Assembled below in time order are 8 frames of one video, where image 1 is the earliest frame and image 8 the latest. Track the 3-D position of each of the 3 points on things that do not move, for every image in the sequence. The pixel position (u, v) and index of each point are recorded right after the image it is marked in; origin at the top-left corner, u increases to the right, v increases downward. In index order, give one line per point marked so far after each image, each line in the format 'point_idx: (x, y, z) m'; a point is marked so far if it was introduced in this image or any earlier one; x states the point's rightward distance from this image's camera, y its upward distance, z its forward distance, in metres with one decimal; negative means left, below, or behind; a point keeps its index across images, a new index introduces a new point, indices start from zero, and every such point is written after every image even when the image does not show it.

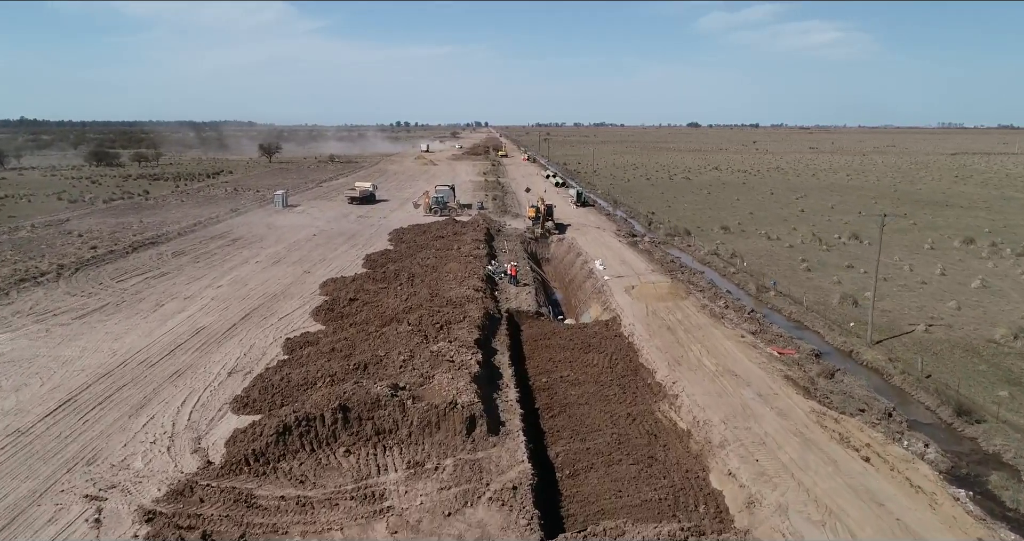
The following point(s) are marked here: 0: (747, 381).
0: (+6.1, -2.9, +17.0) m
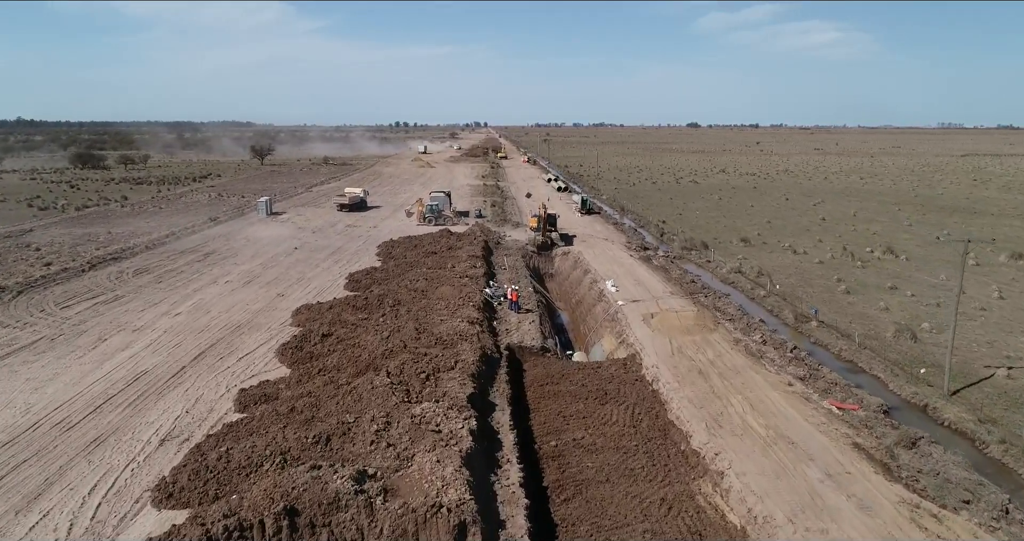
0: (+6.2, -3.8, +13.6) m
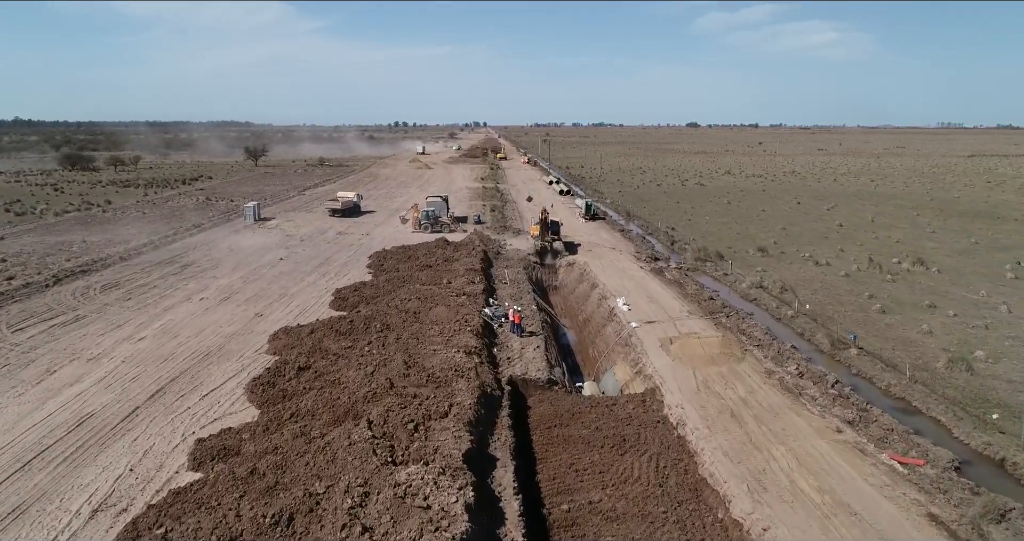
0: (+6.2, -4.4, +11.2) m
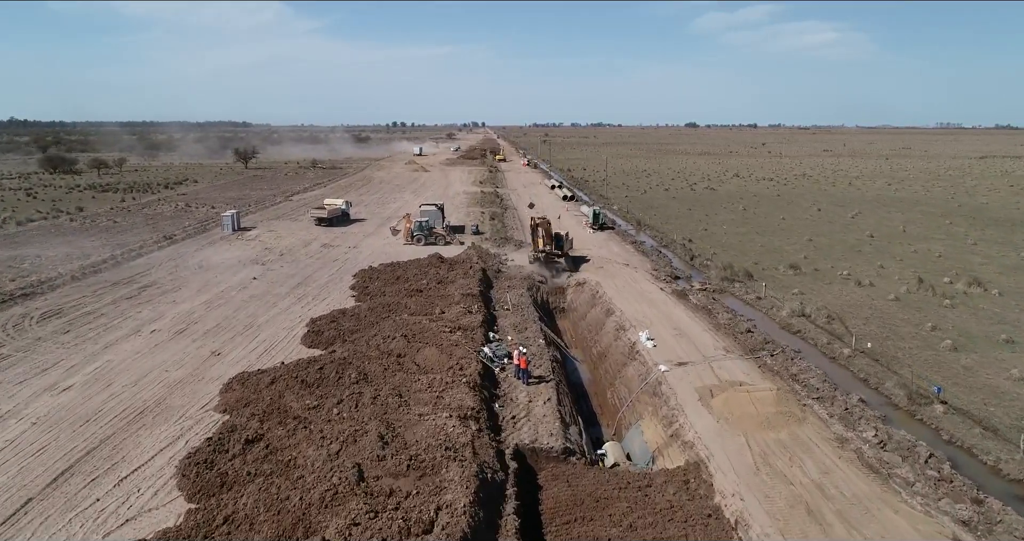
0: (+6.4, -5.4, +7.5) m
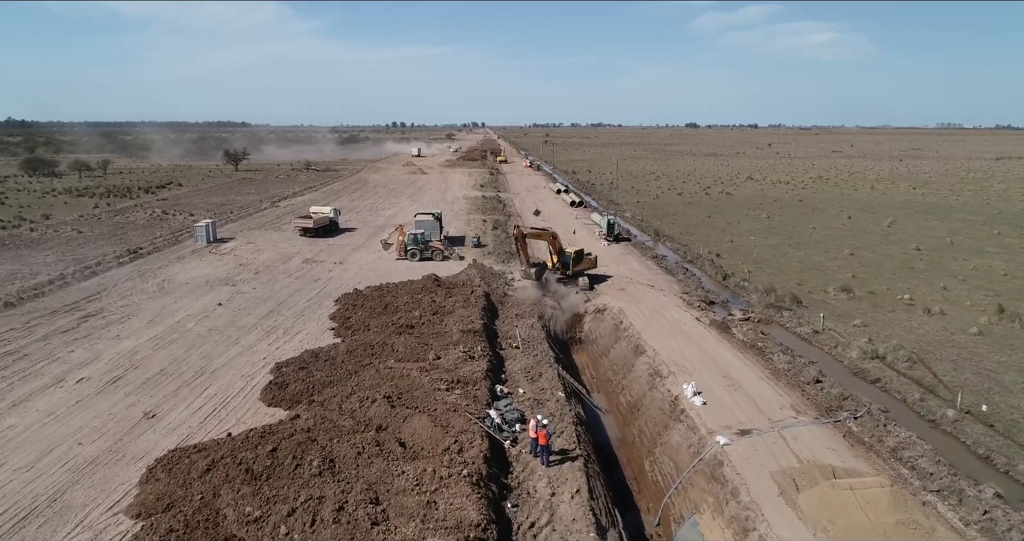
0: (+6.7, -6.3, +3.2) m
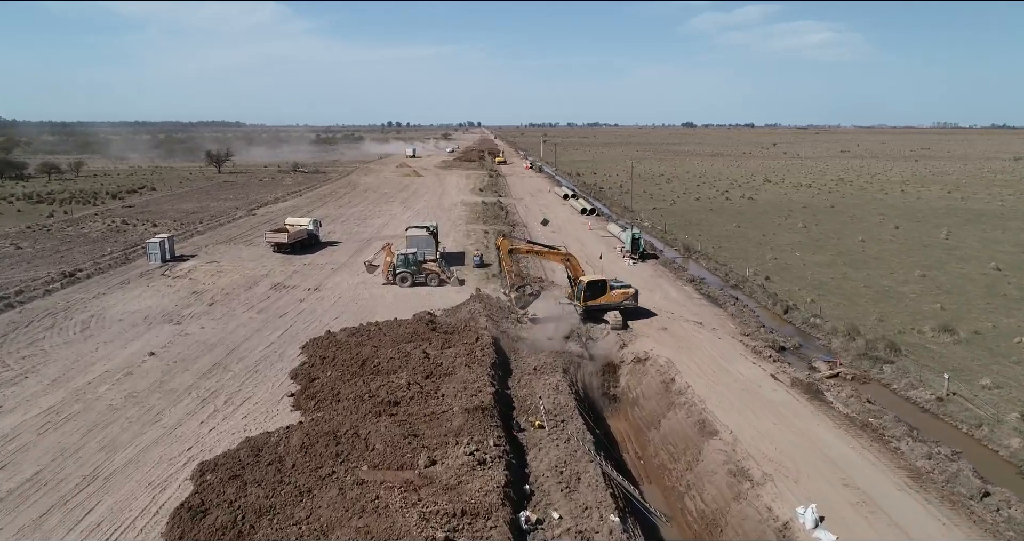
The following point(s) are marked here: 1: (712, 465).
0: (+7.3, -7.5, -2.4) m
1: (+4.4, -4.3, +14.3) m
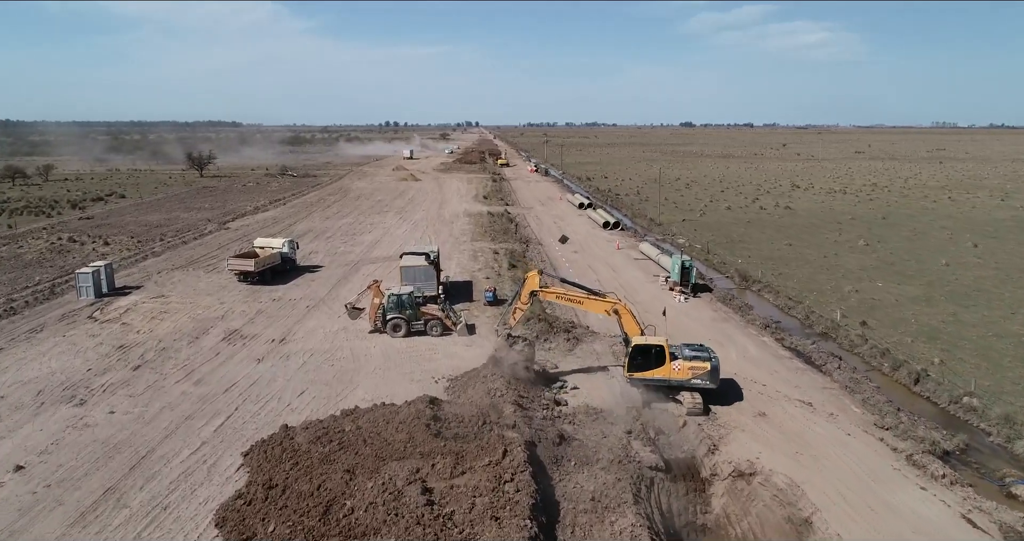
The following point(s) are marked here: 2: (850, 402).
0: (+8.3, -9.0, -8.8) m
1: (+5.2, -5.8, +7.9) m
2: (+8.5, -3.3, +16.4) m
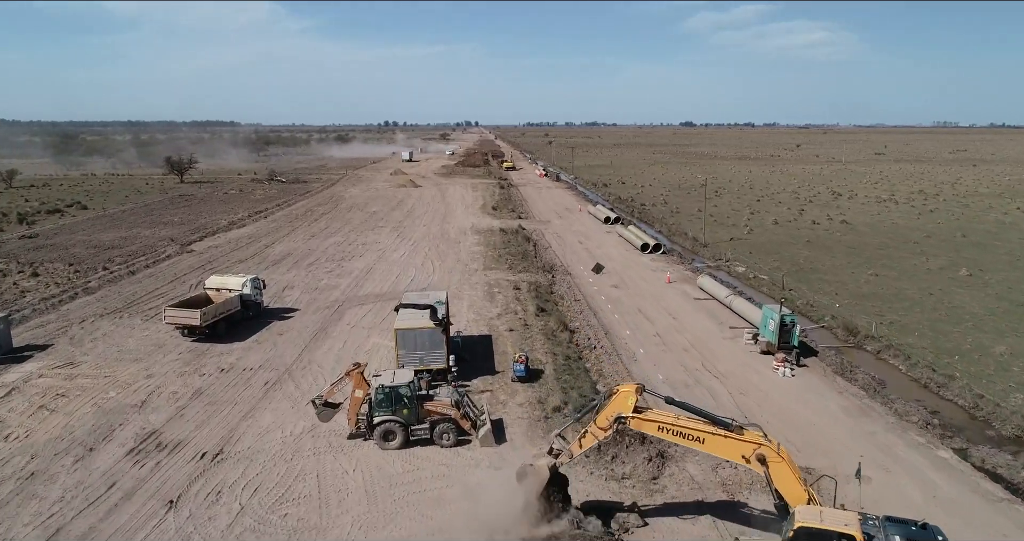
0: (+9.4, -10.7, -16.0) m
1: (+6.4, -7.5, +0.7) m
2: (+9.6, -5.0, +9.2) m
